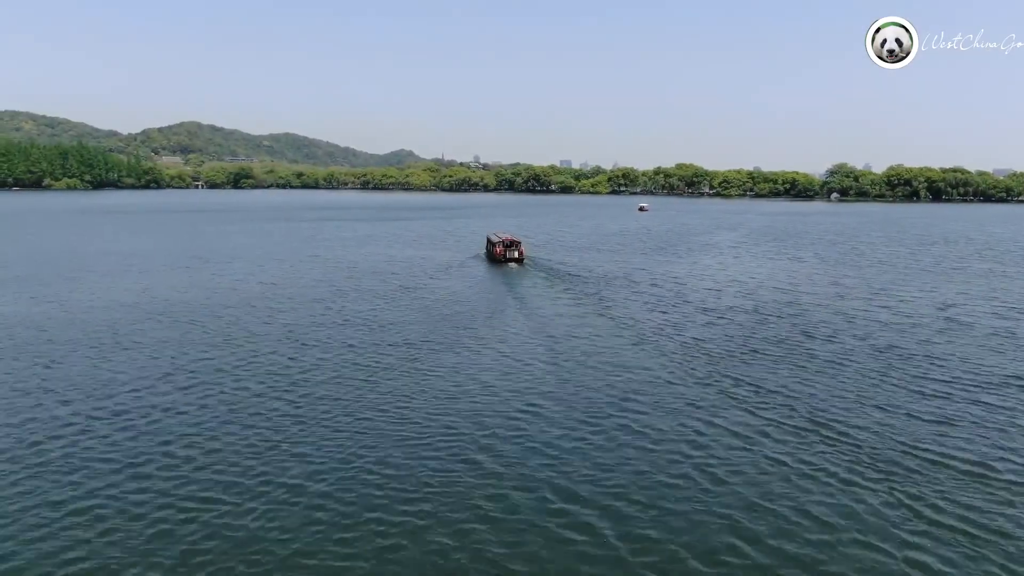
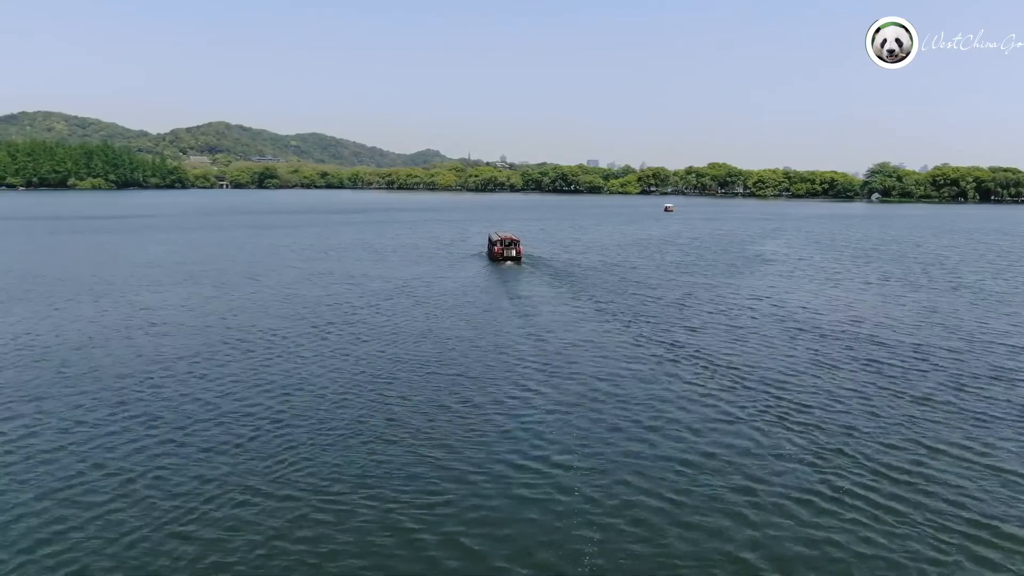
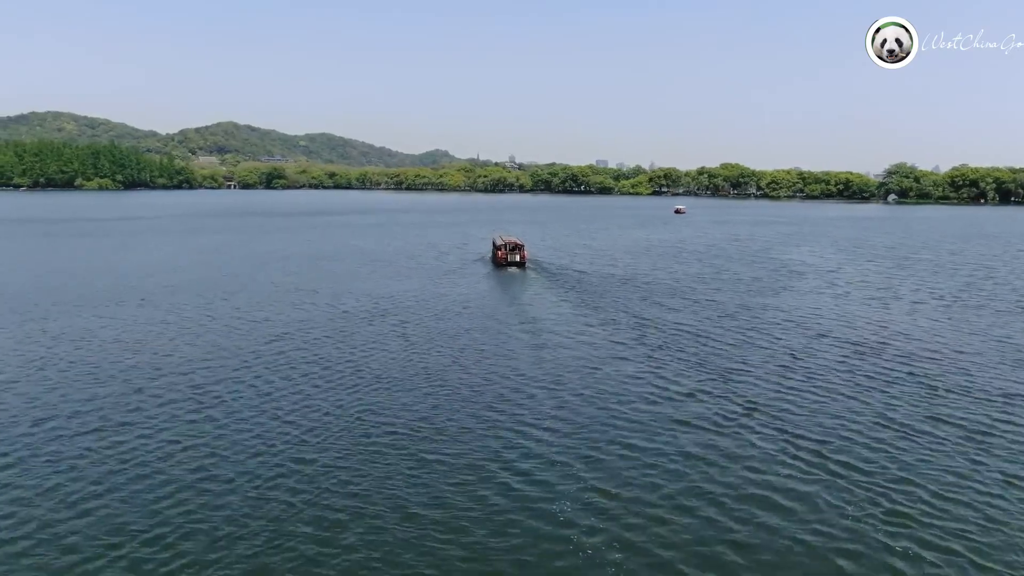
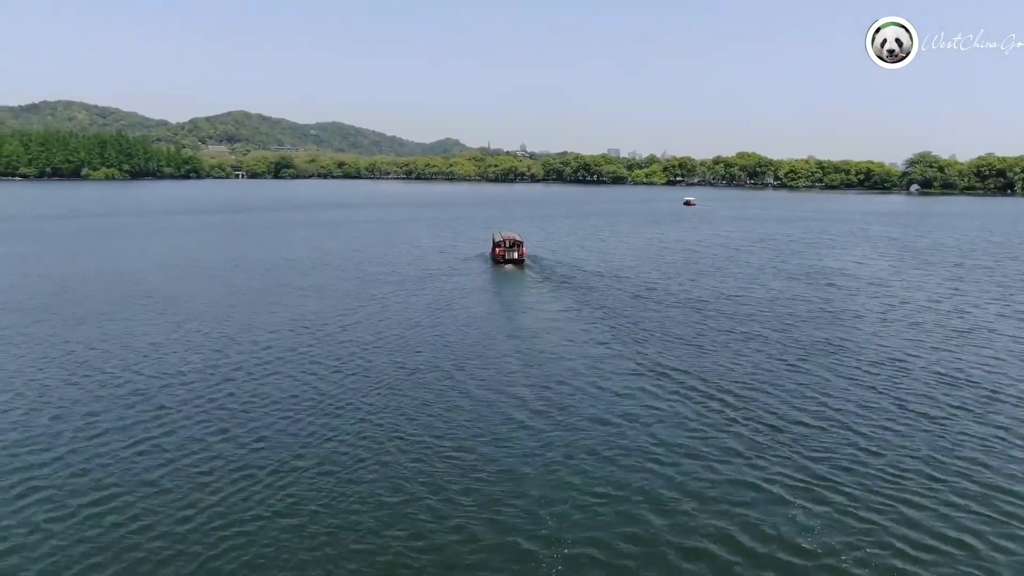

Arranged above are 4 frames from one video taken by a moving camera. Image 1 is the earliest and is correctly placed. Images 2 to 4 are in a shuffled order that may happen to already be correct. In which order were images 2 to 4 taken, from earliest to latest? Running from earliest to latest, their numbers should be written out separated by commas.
2, 3, 4
